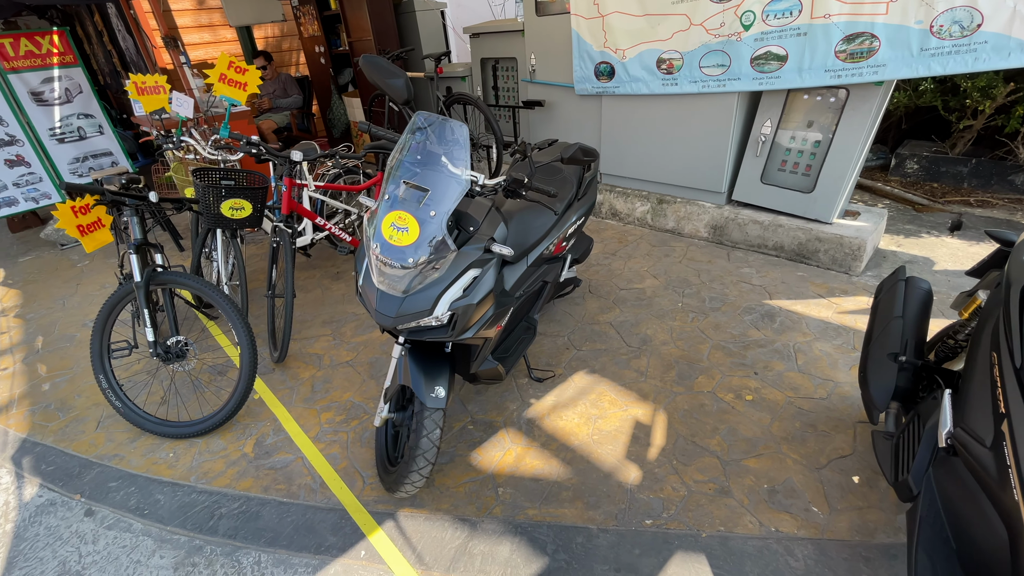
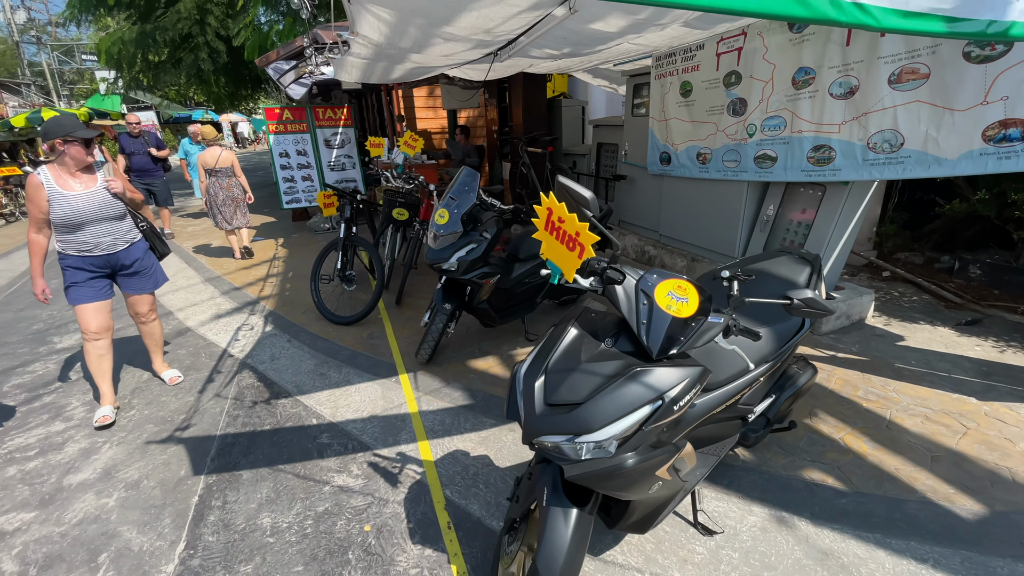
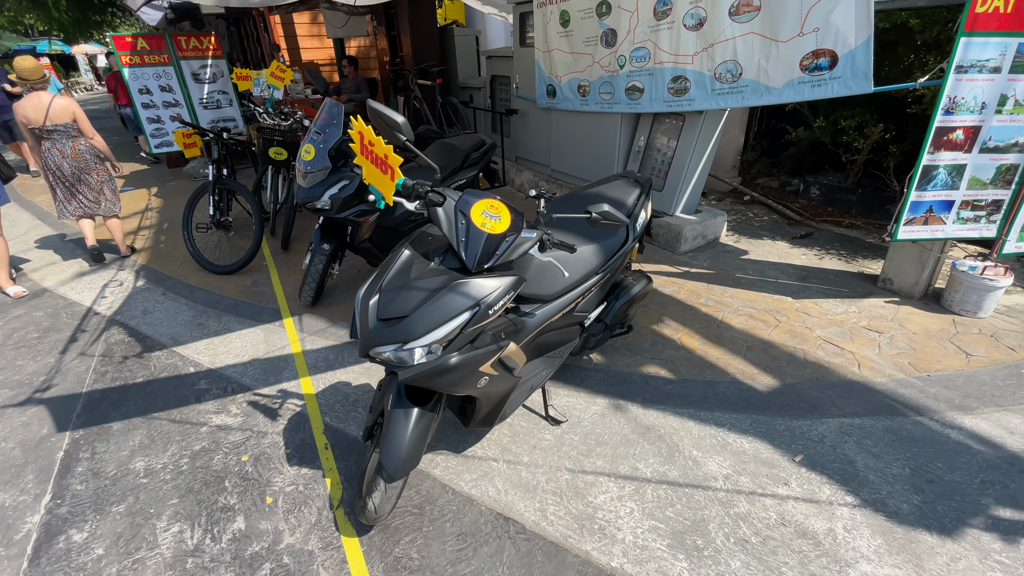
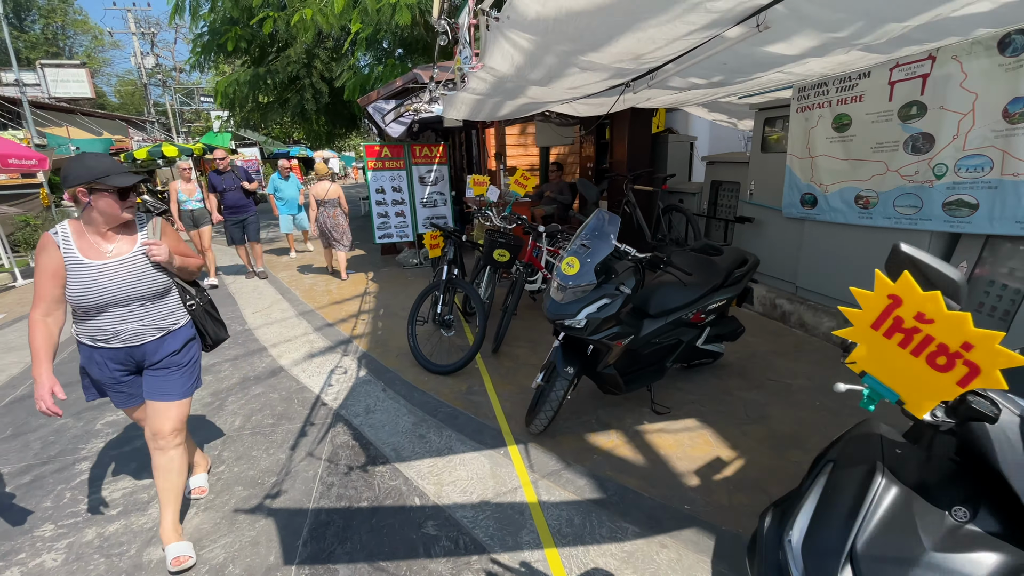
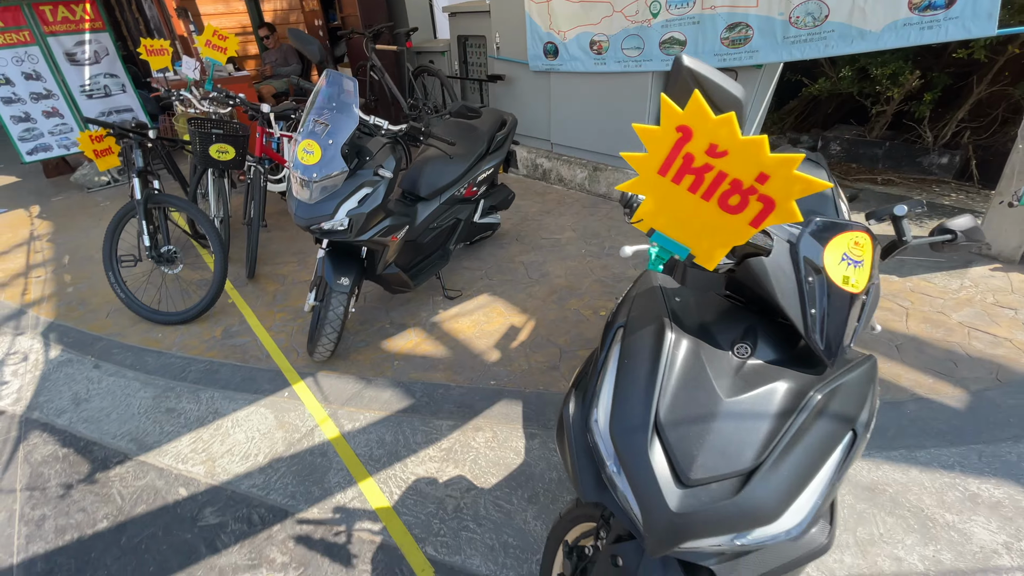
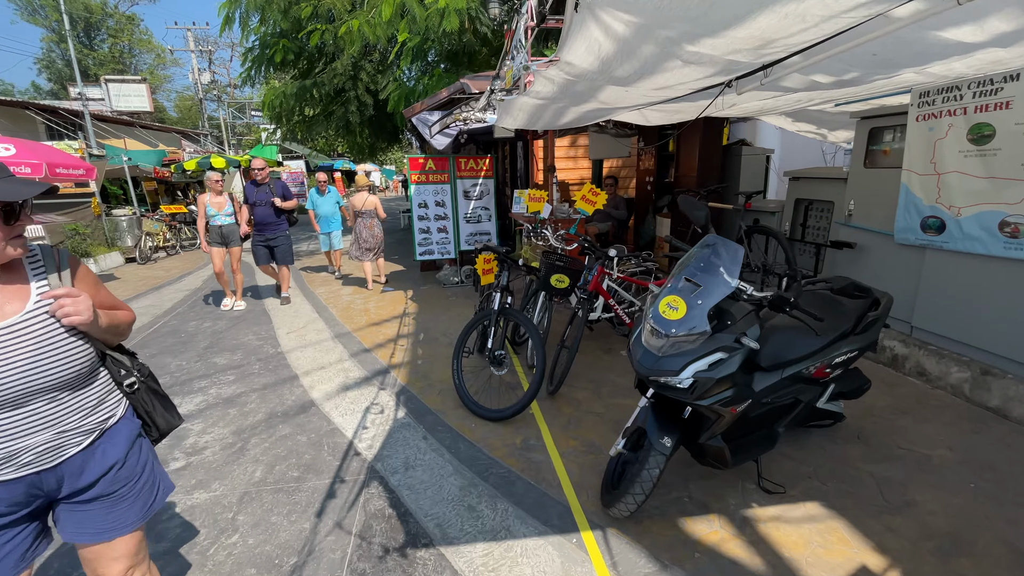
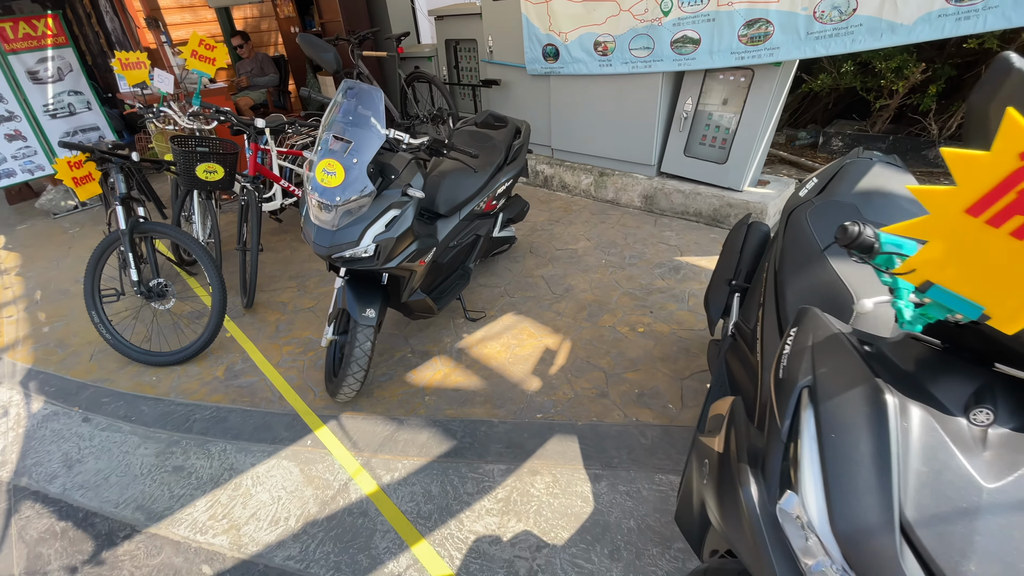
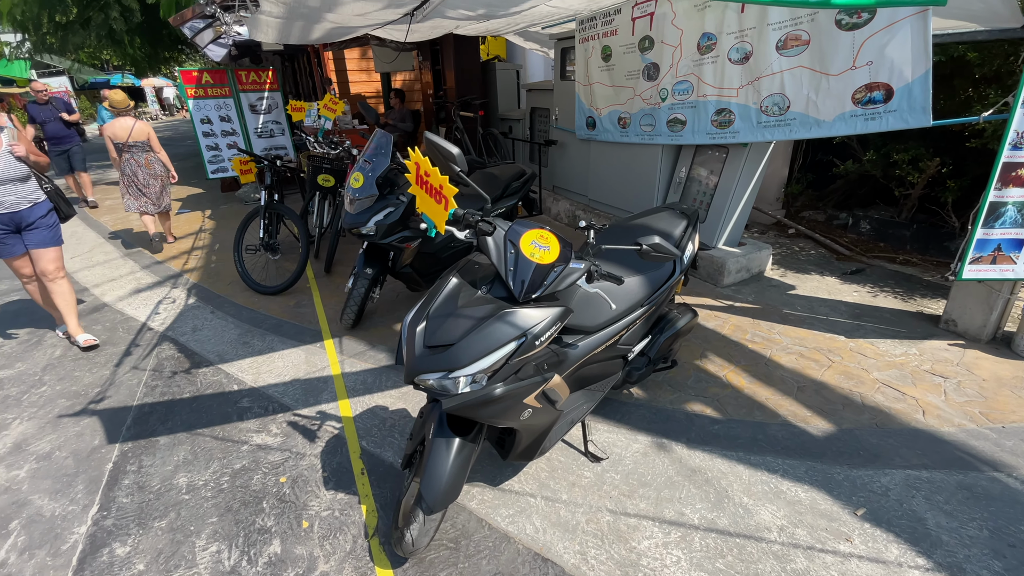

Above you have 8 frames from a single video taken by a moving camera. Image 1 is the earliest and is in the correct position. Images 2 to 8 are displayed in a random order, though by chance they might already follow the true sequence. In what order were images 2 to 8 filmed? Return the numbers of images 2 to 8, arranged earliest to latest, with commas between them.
7, 5, 3, 8, 2, 4, 6
